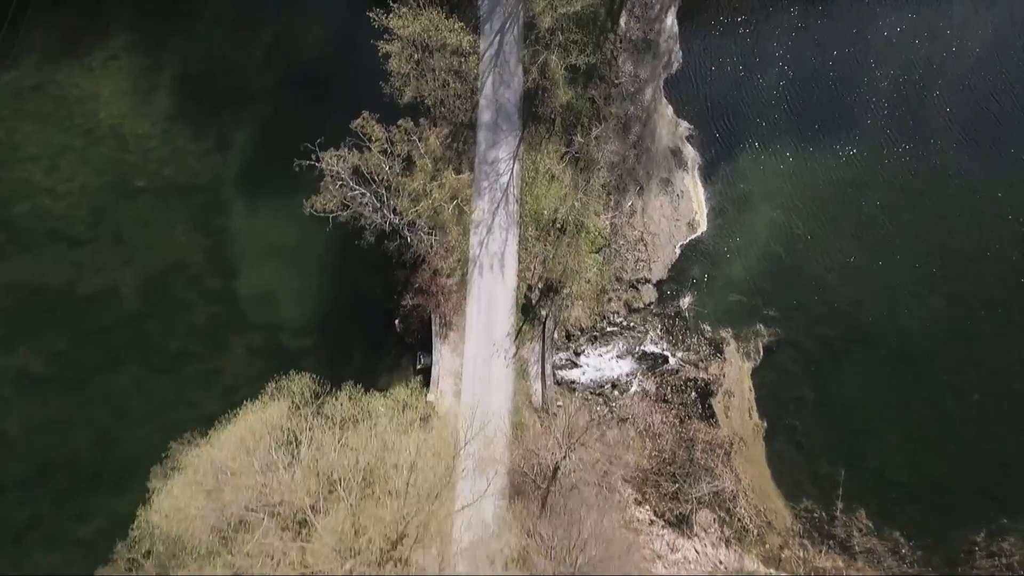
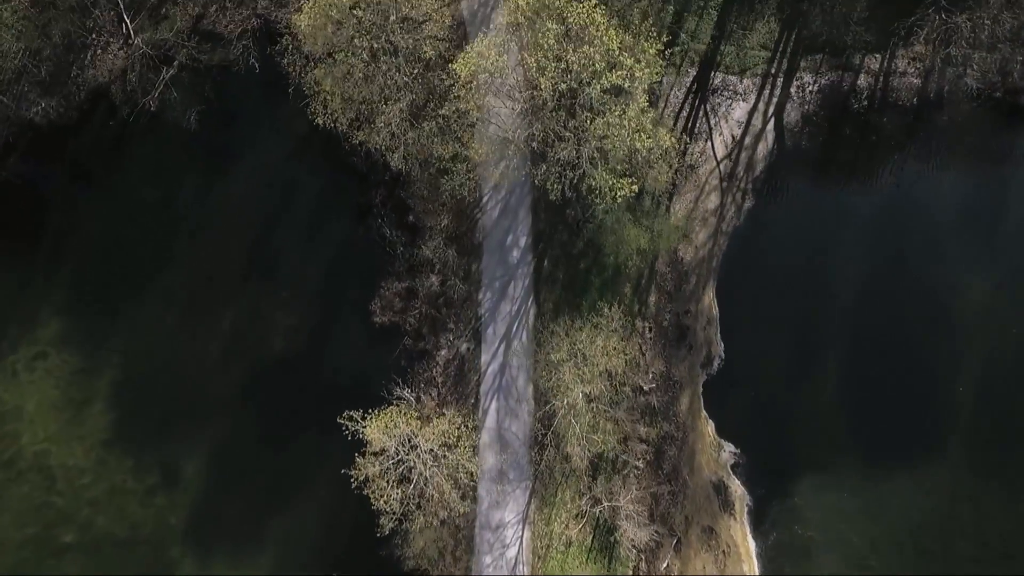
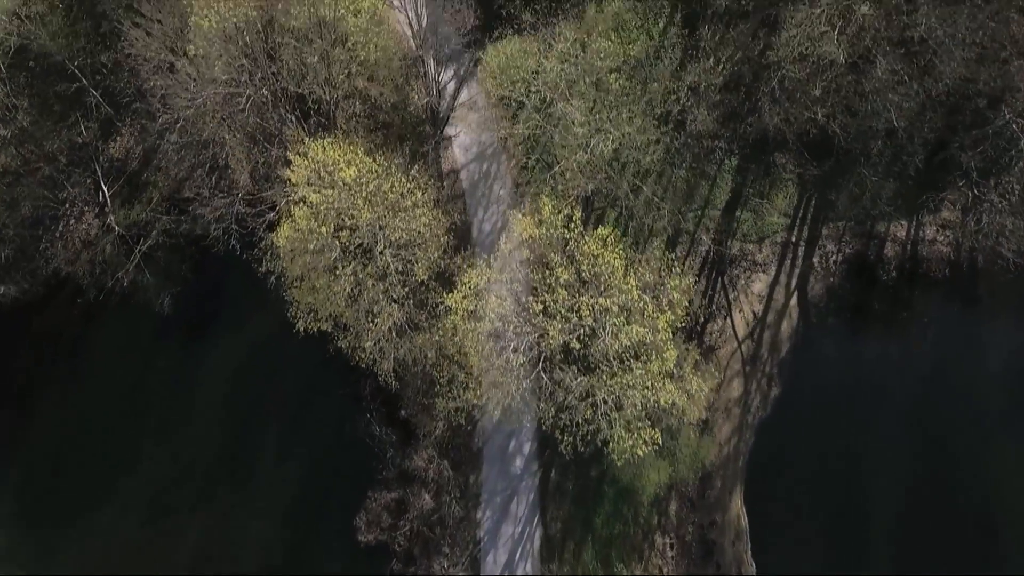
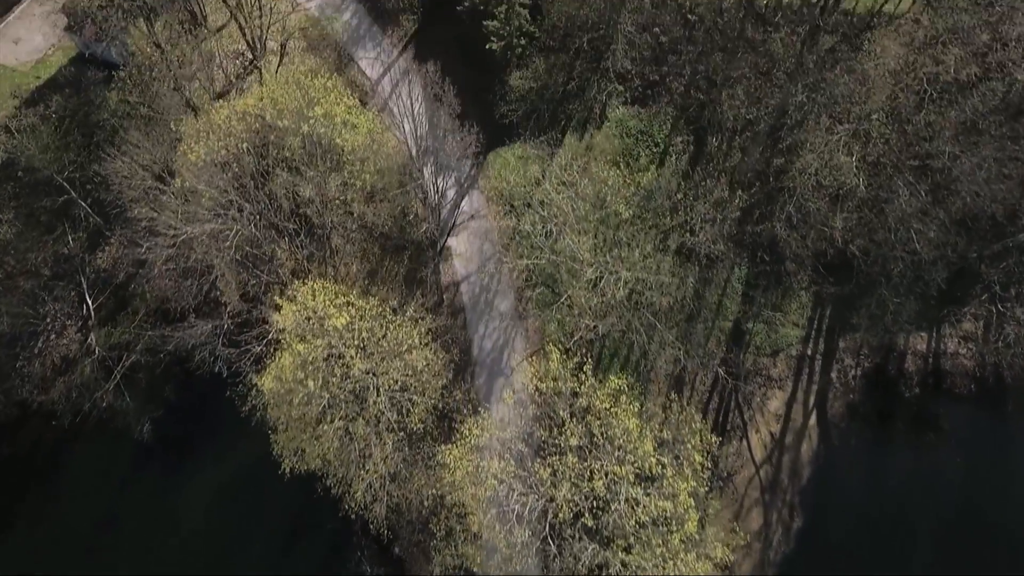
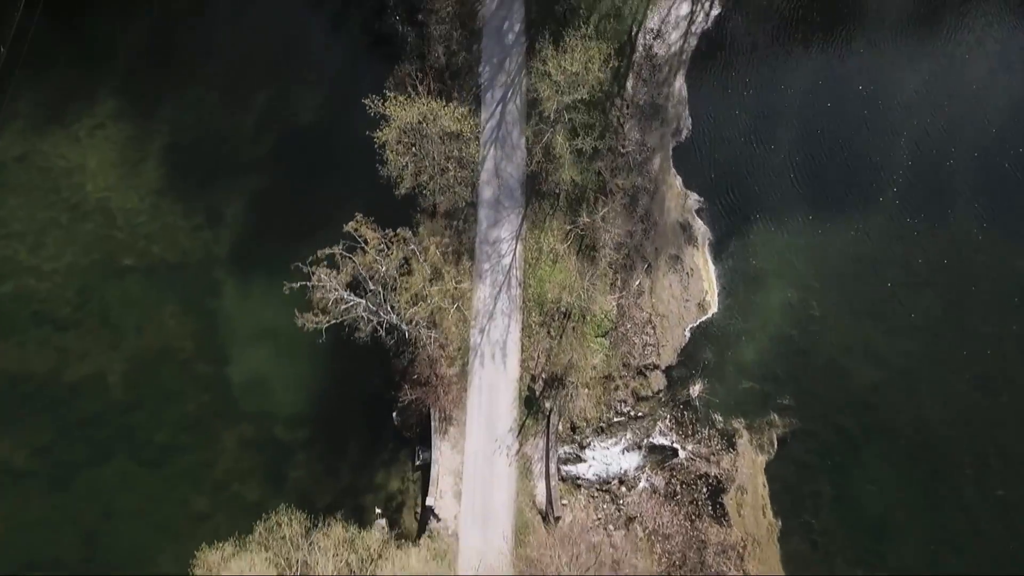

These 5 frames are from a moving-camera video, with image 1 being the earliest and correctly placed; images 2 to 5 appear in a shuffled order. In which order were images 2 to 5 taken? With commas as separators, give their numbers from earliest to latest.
5, 2, 3, 4
